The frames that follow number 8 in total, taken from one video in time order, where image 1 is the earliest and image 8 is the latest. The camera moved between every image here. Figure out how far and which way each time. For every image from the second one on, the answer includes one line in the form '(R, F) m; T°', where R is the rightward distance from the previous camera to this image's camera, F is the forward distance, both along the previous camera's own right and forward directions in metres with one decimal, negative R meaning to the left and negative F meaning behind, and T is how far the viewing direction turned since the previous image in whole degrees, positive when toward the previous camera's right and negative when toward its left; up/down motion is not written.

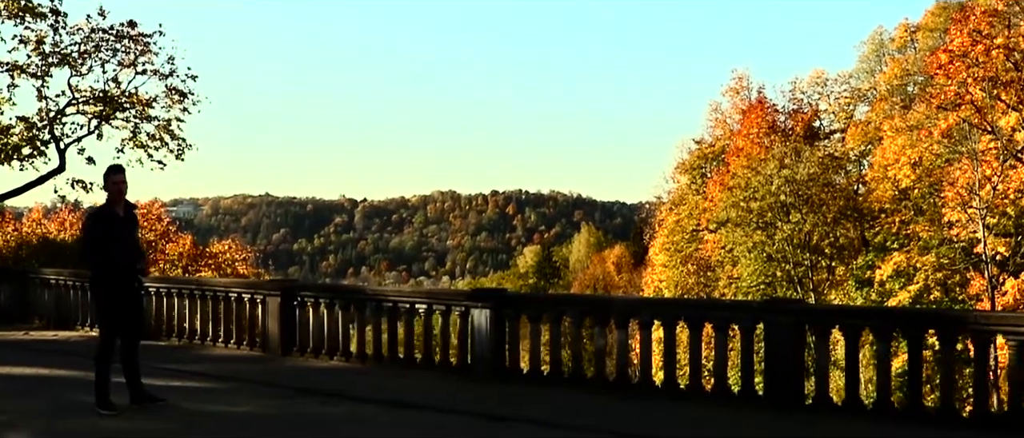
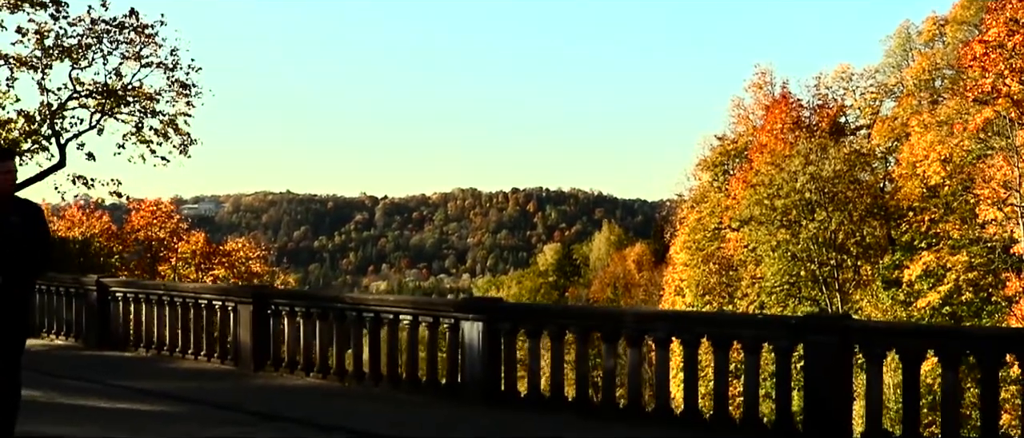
(+0.2, +1.1) m; -1°
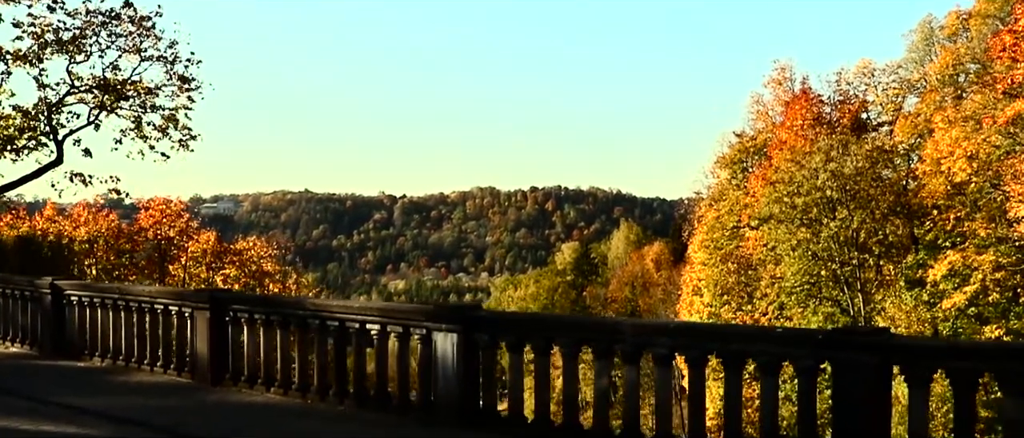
(+0.2, +1.0) m; -1°
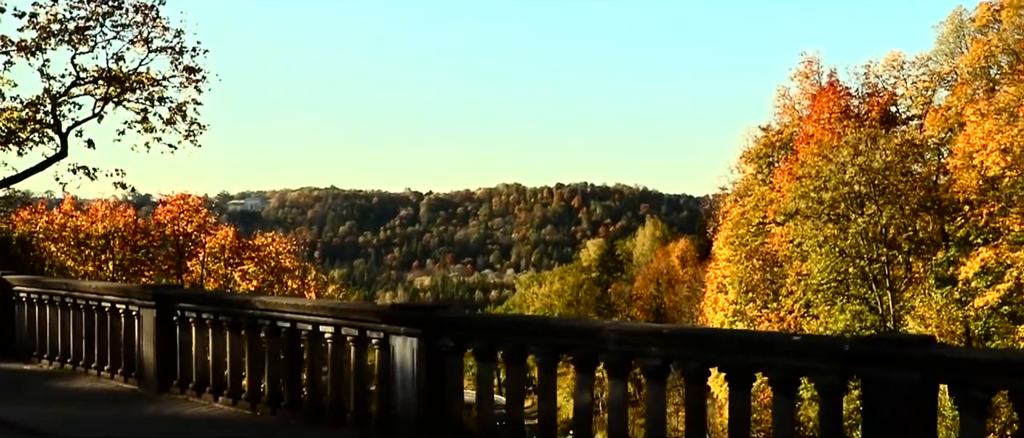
(+0.3, +0.9) m; -1°
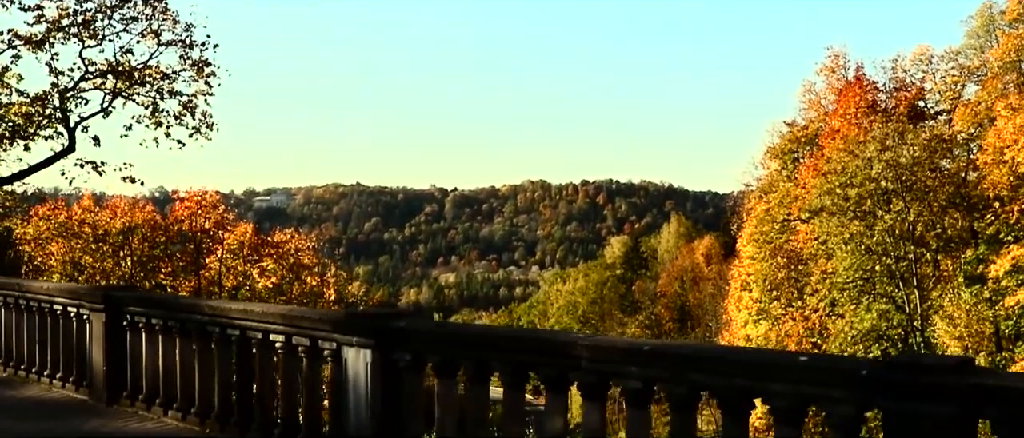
(+0.2, +0.7) m; -1°
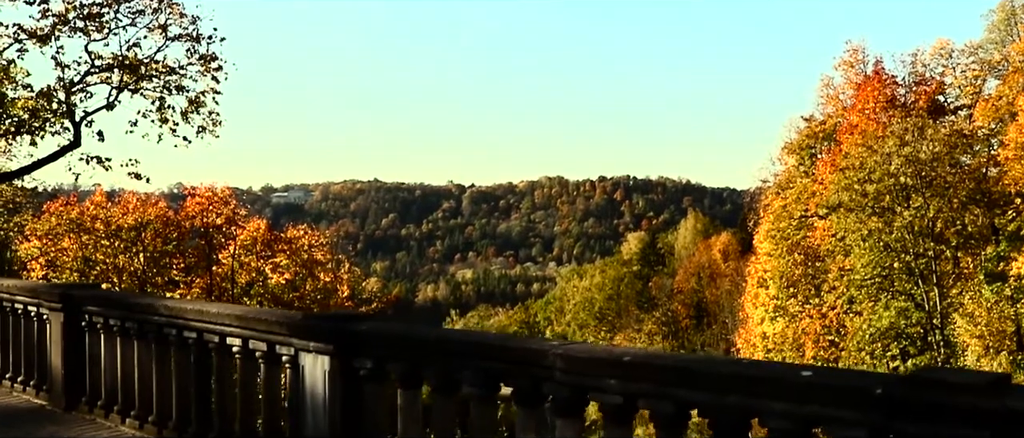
(+0.2, +0.4) m; -1°
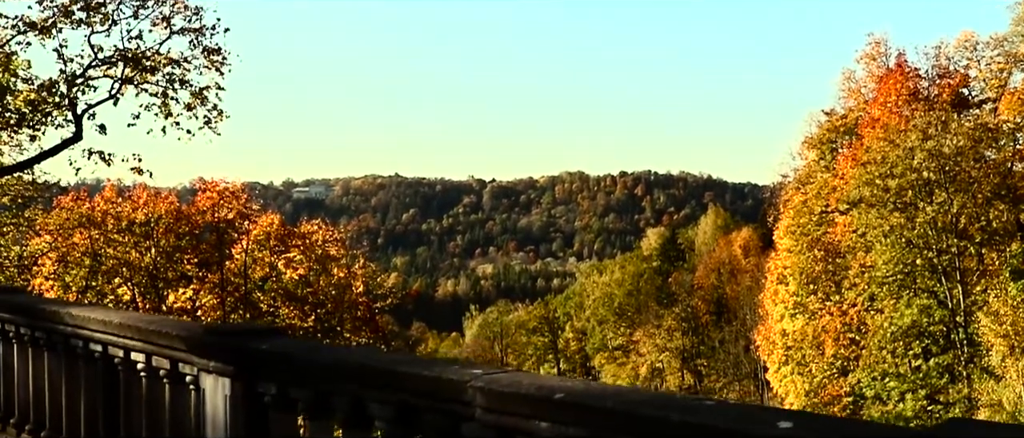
(+0.3, +0.7) m; -1°
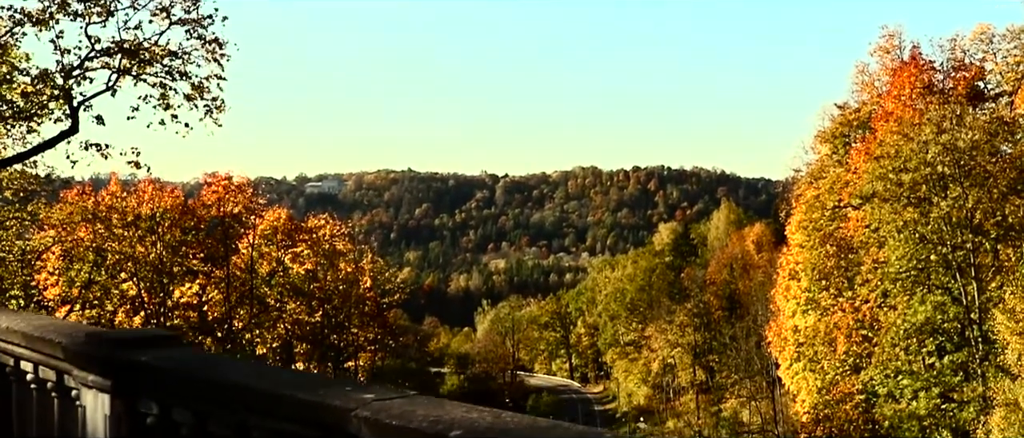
(+0.2, +0.5) m; -1°
